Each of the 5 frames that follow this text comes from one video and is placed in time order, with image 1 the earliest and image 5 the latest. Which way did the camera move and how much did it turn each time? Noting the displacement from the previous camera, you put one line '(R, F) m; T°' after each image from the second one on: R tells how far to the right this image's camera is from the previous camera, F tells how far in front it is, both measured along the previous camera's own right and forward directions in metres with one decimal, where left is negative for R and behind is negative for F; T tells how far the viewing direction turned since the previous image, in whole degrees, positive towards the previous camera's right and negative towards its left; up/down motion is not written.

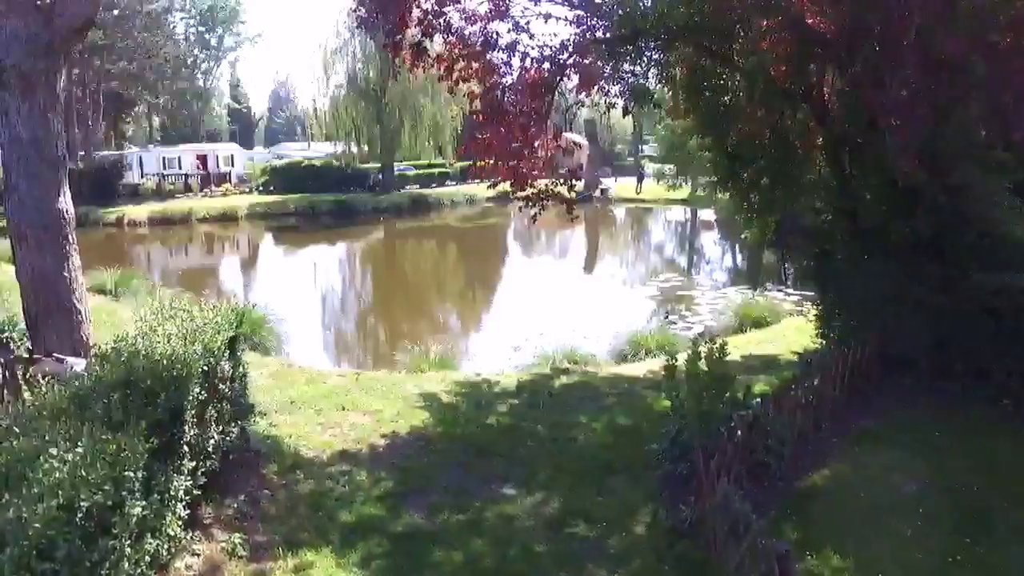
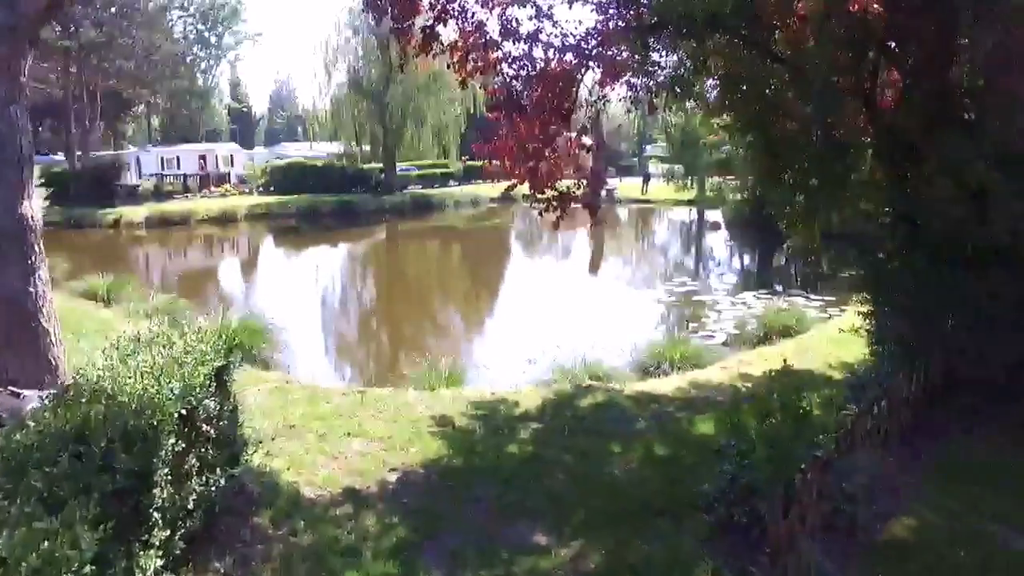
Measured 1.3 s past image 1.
(-0.1, +0.6) m; 0°
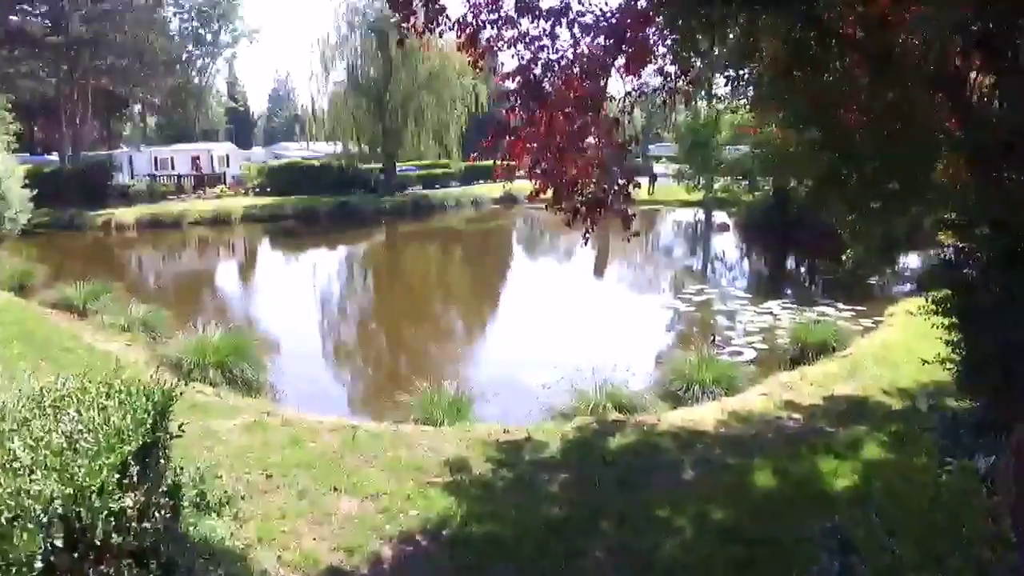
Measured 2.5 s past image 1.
(-0.1, +0.9) m; 0°
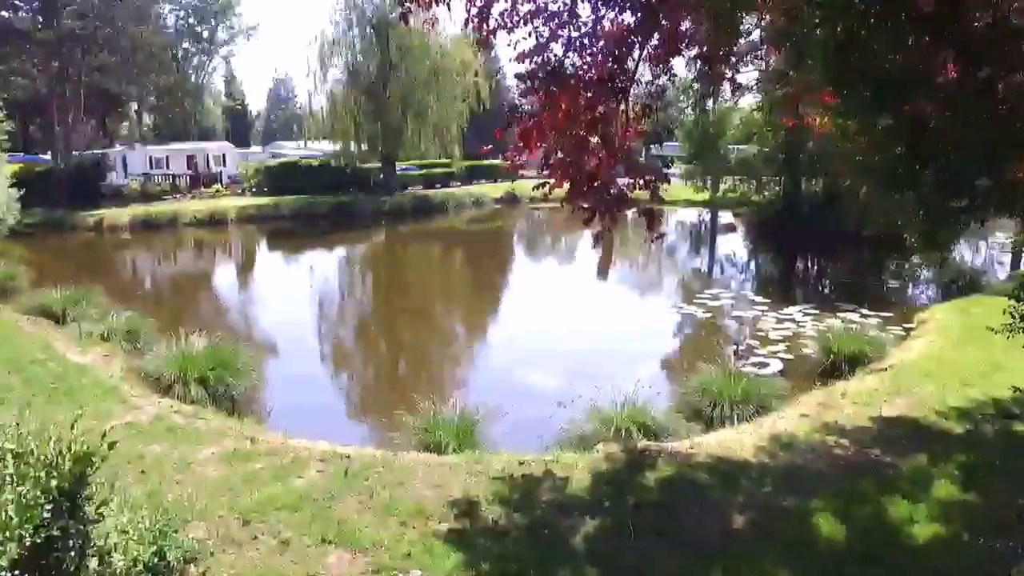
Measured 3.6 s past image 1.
(-0.1, +0.7) m; 0°
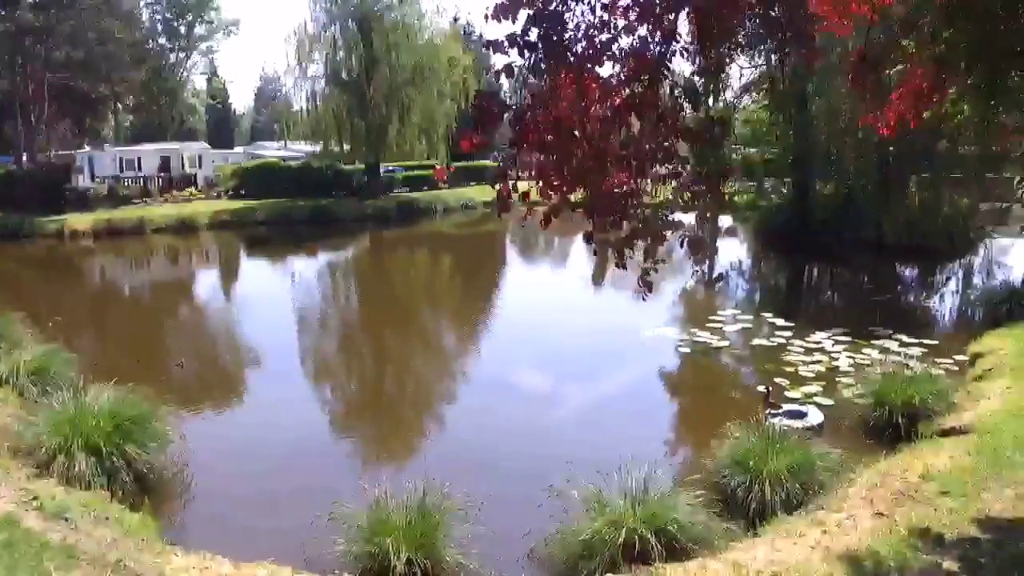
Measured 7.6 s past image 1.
(+0.1, +1.6) m; 0°
